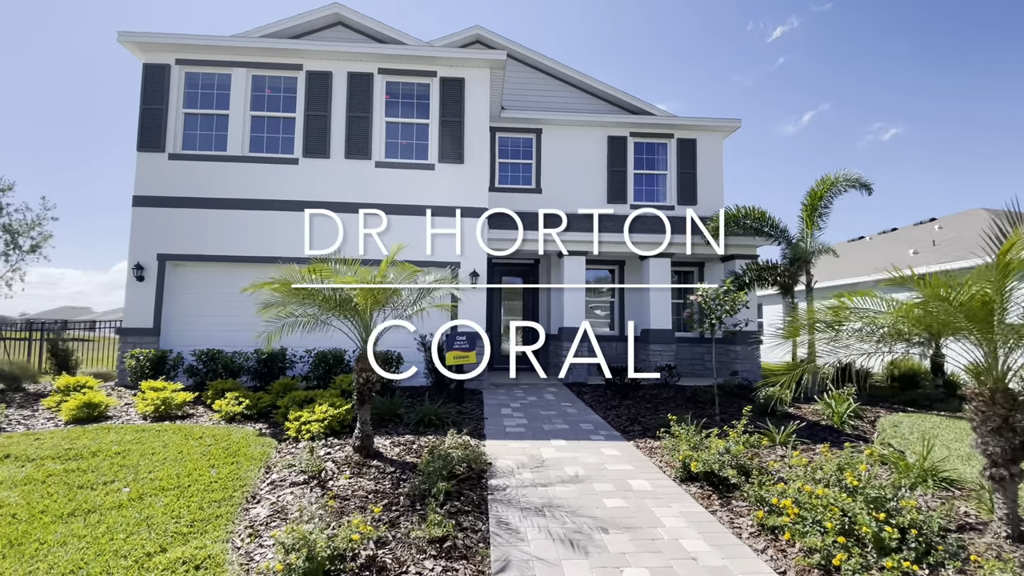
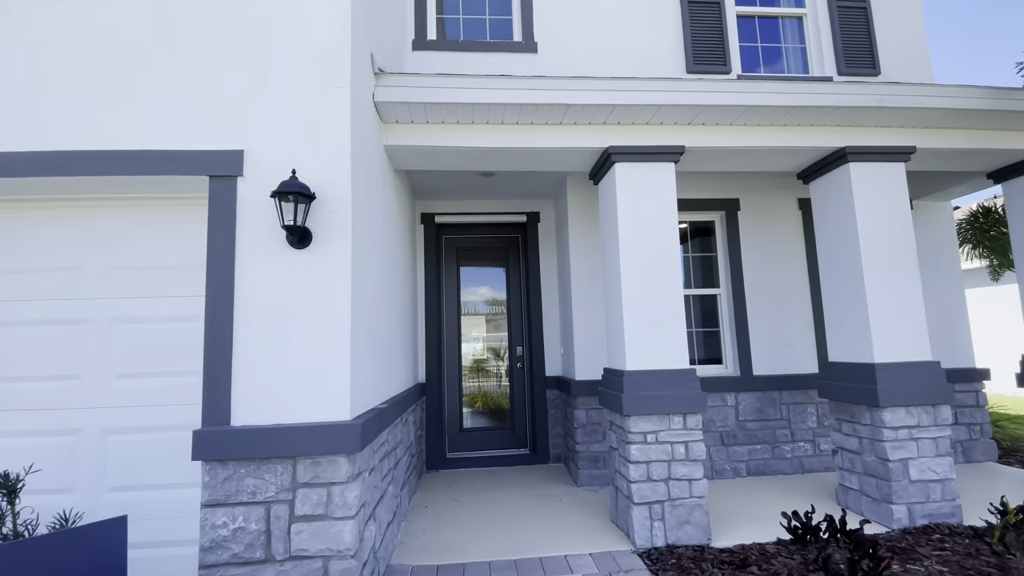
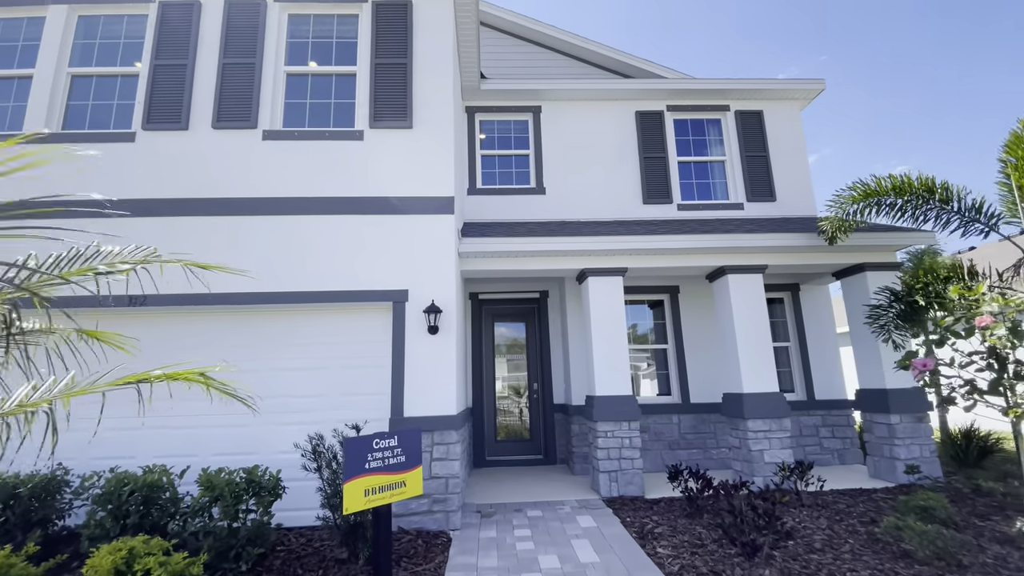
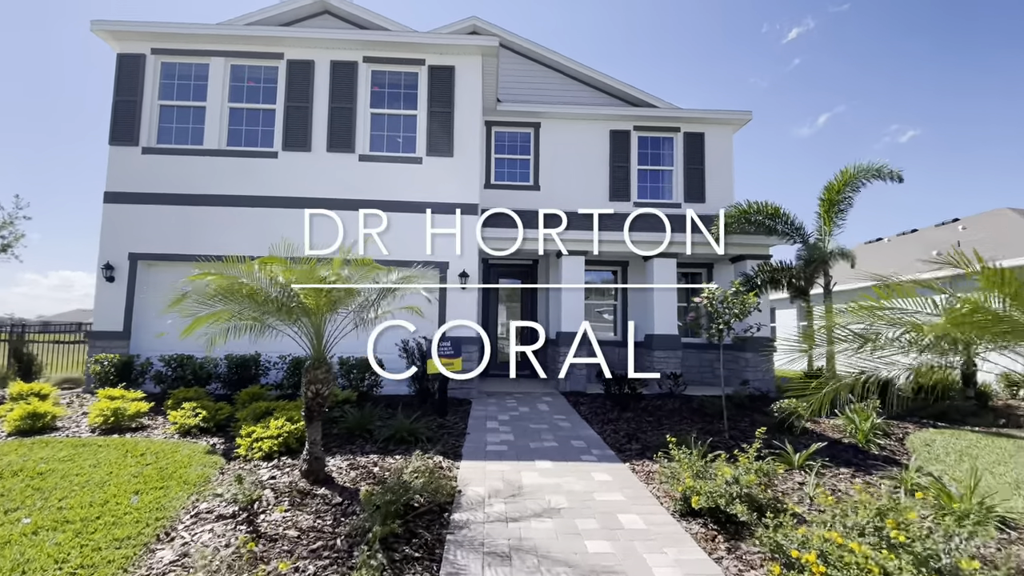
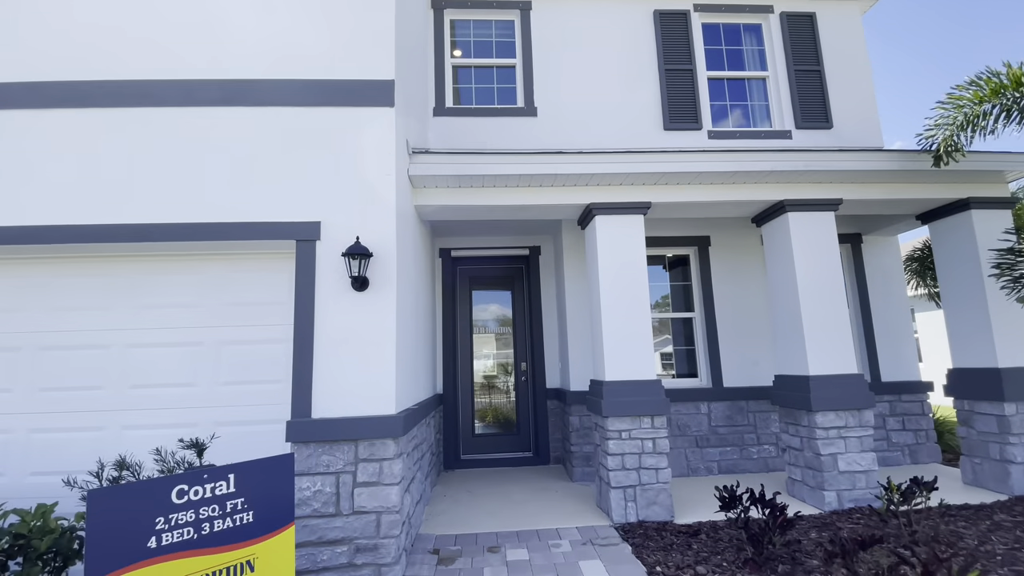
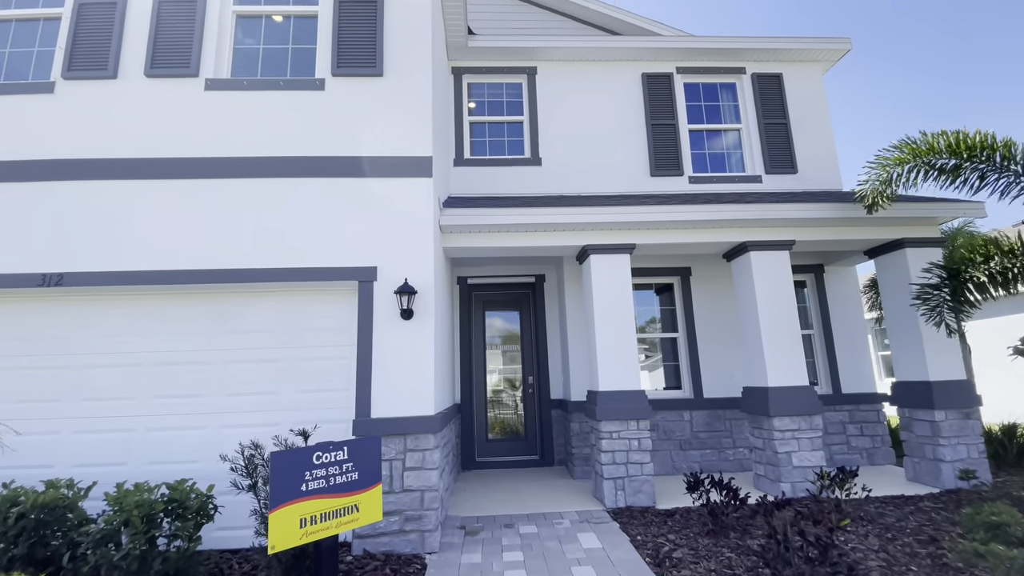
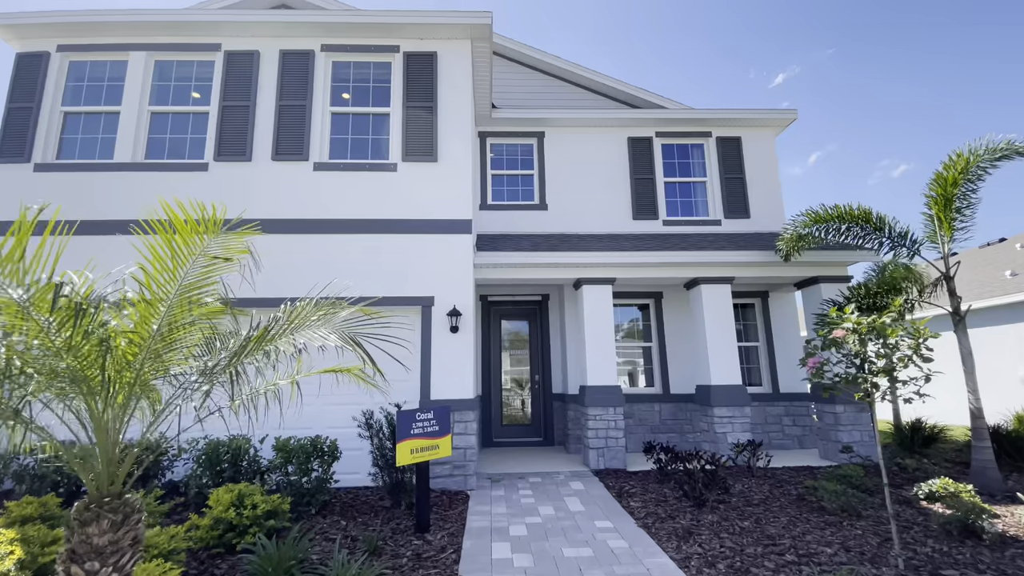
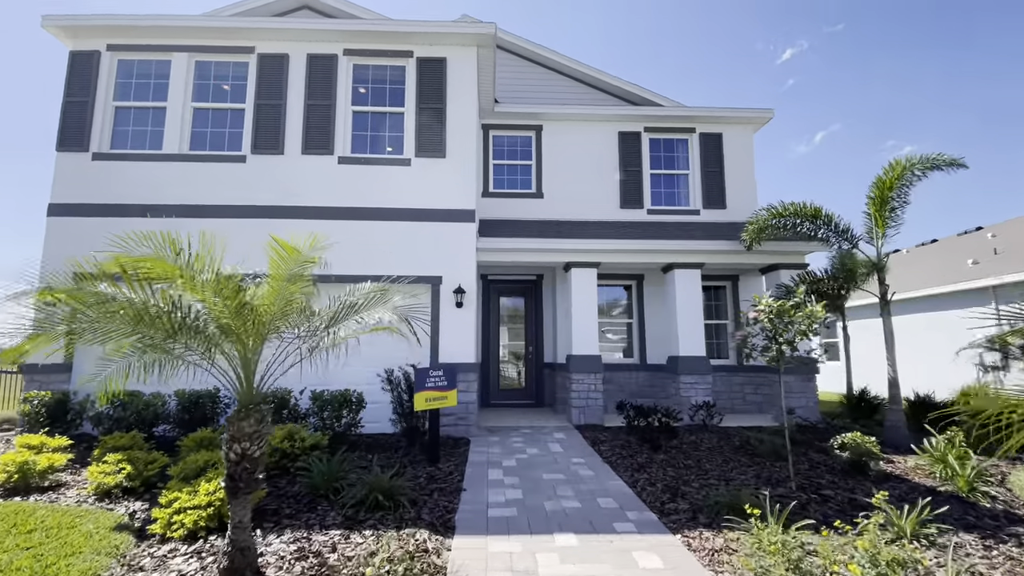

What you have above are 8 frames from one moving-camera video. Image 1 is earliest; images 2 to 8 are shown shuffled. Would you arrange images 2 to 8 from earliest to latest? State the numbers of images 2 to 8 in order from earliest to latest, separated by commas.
4, 8, 7, 3, 6, 5, 2
